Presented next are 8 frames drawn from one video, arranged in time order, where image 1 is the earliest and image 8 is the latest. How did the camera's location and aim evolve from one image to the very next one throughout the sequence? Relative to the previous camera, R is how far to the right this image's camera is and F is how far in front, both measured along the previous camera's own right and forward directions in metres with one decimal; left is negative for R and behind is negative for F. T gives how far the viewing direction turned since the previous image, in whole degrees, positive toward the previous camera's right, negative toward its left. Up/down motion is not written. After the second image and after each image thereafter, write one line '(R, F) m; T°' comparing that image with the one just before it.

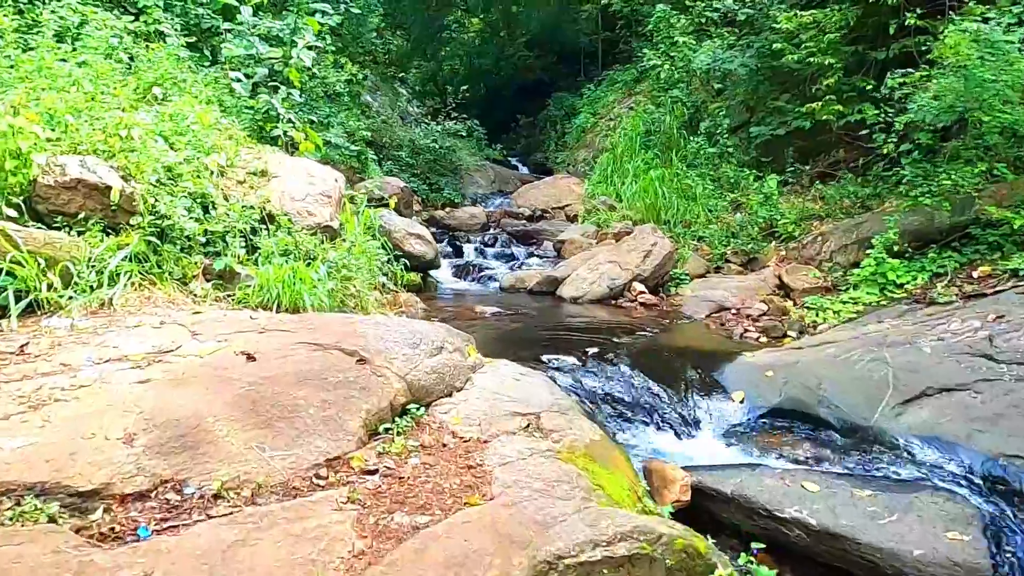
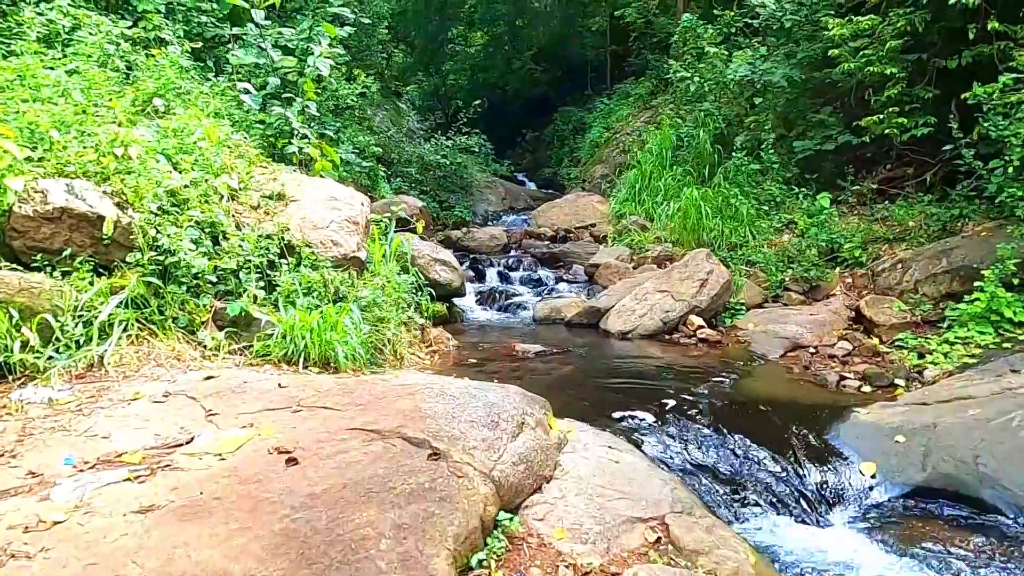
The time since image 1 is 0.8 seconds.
(-0.4, +0.7) m; 0°
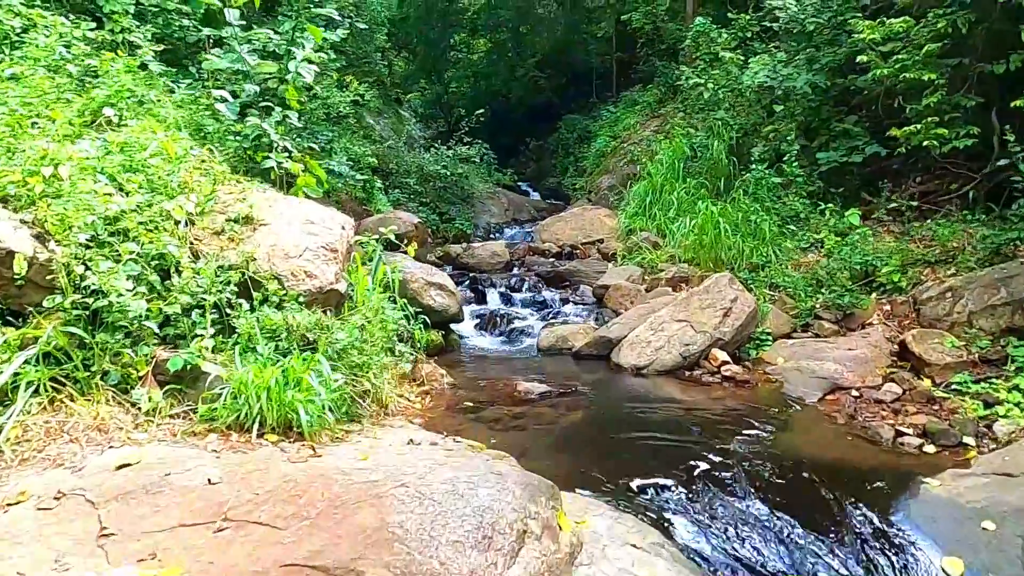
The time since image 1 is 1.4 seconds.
(0.0, +0.6) m; 0°
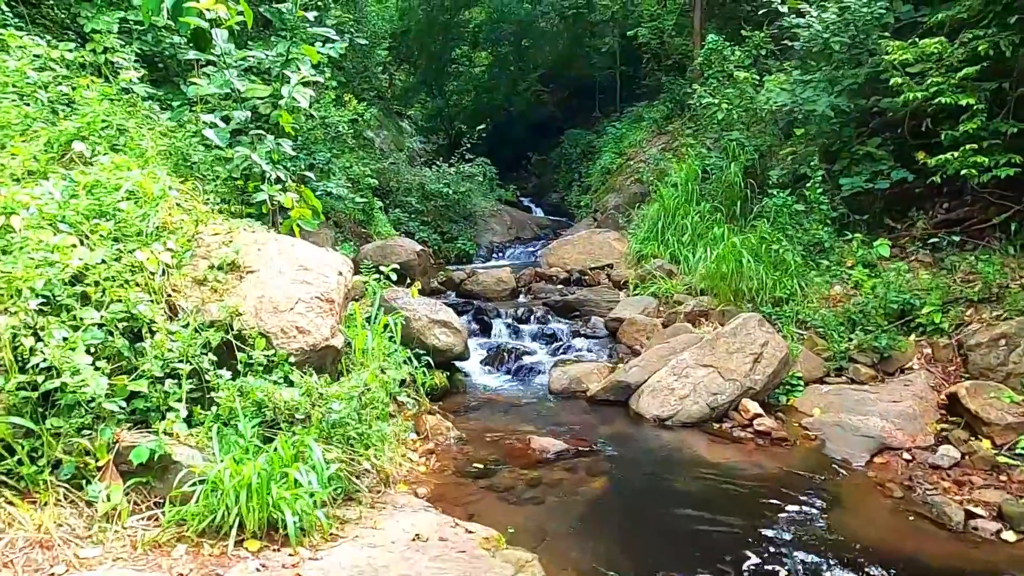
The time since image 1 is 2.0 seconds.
(-0.1, +0.4) m; 0°
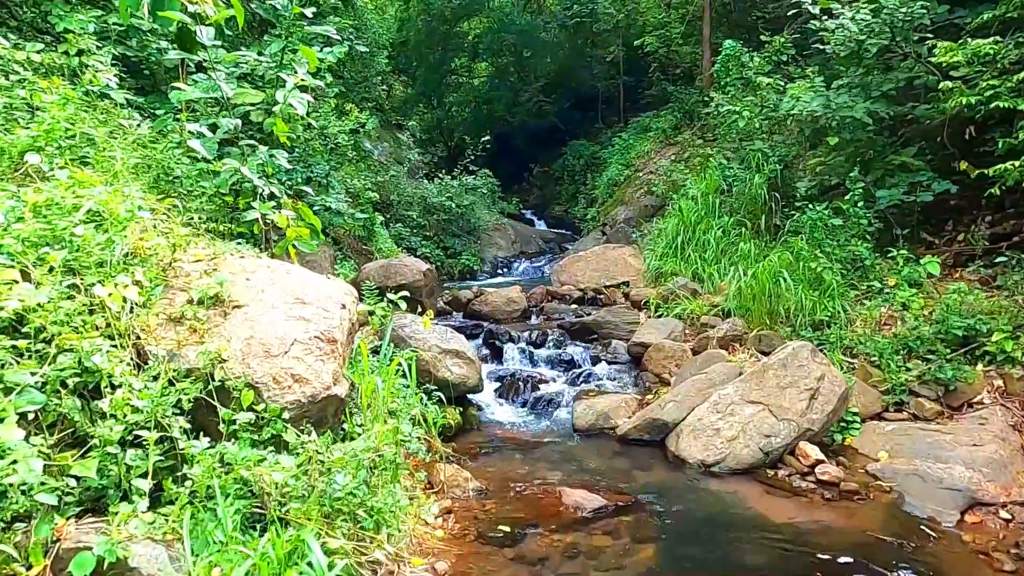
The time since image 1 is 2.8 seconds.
(-0.2, +0.5) m; 0°
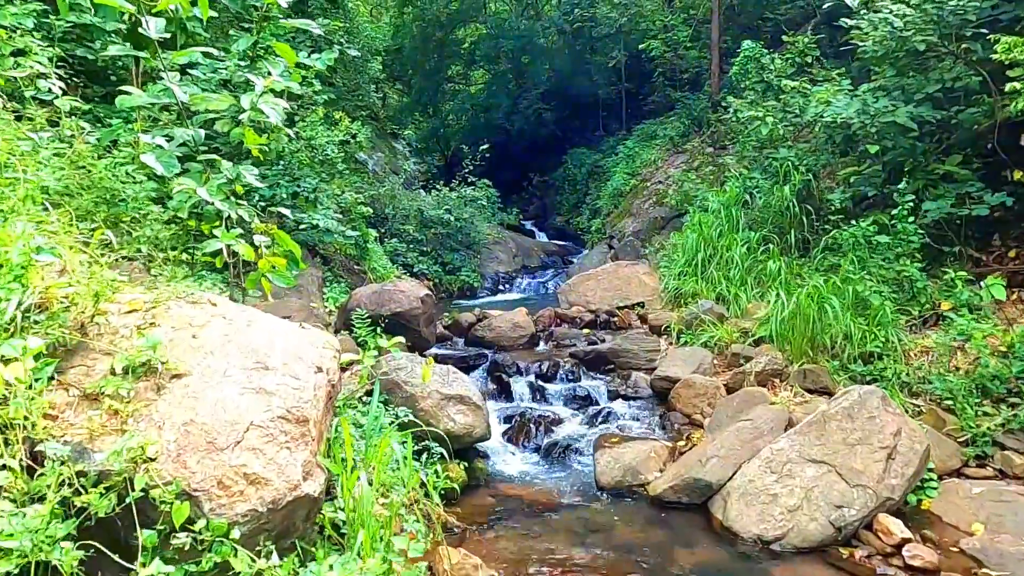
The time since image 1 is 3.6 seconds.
(-0.1, +0.7) m; 0°
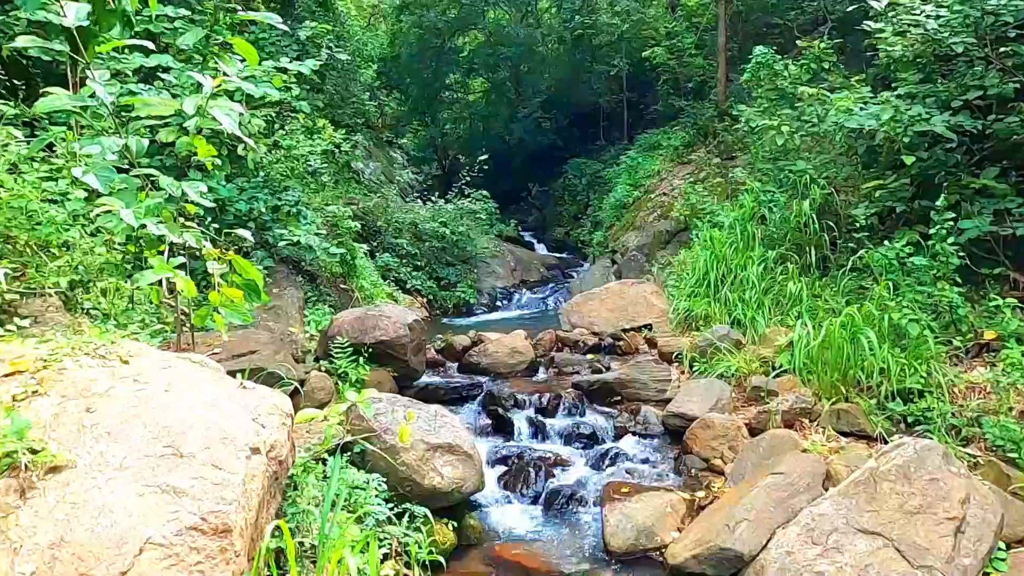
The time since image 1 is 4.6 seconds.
(0.0, +0.6) m; 0°
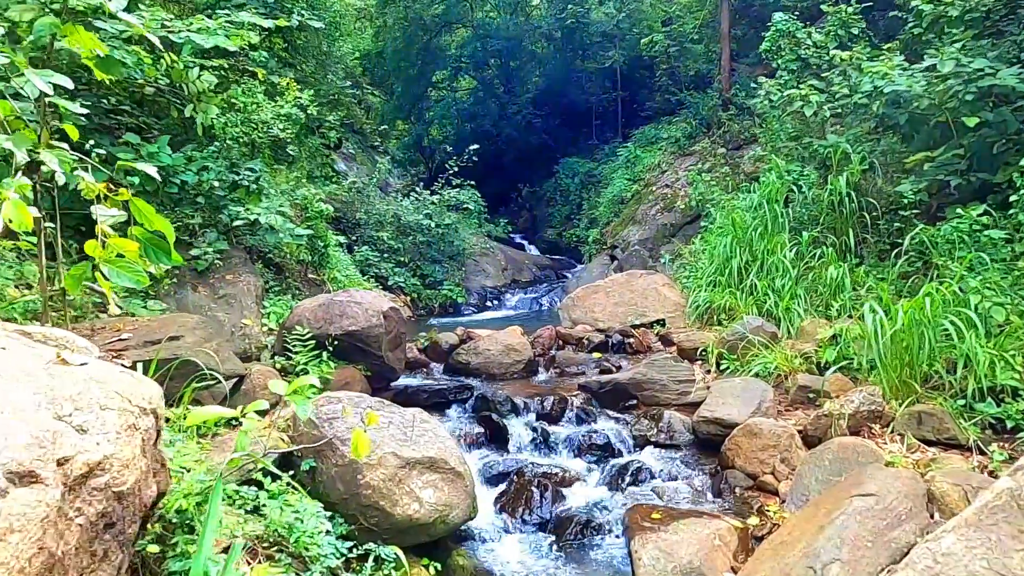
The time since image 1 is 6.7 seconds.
(-0.1, +0.9) m; +1°
